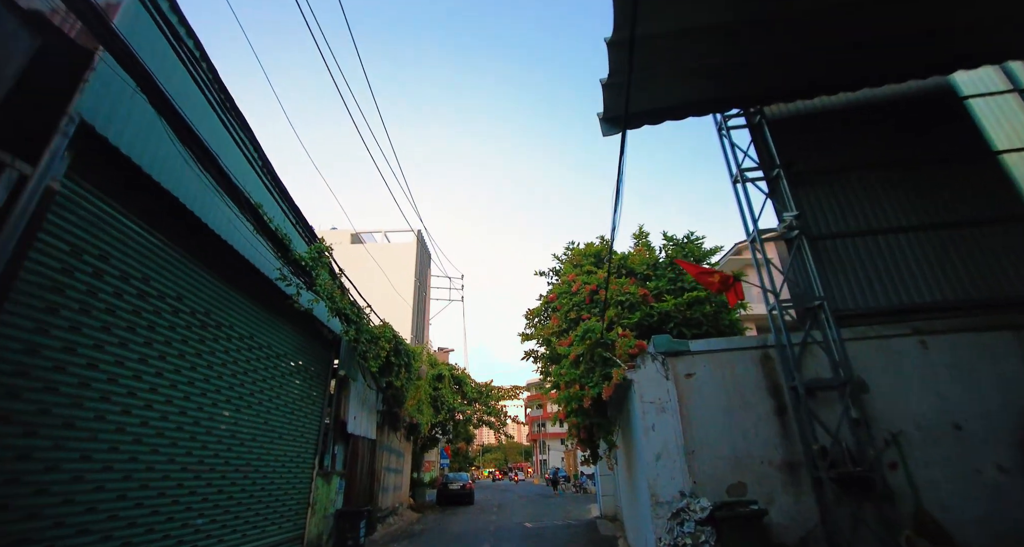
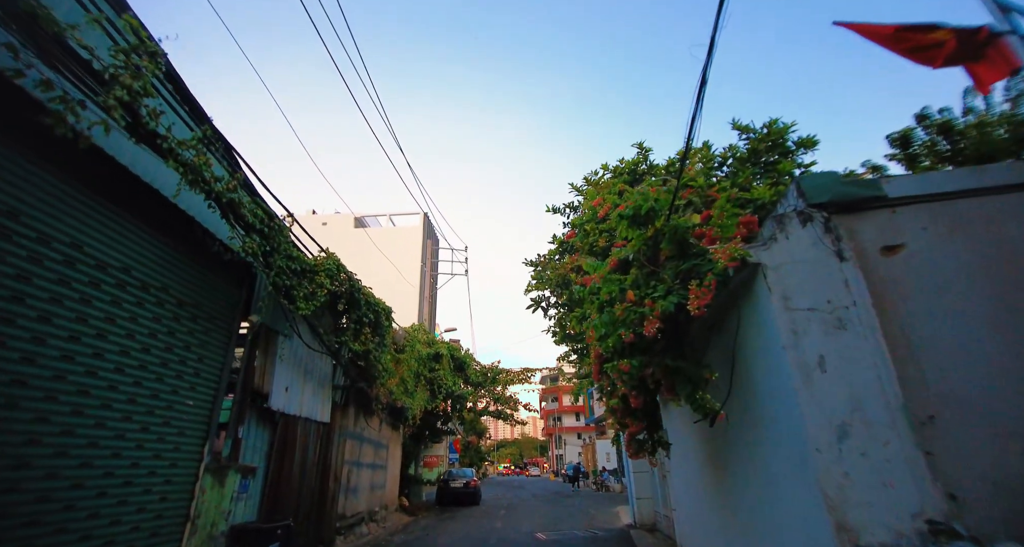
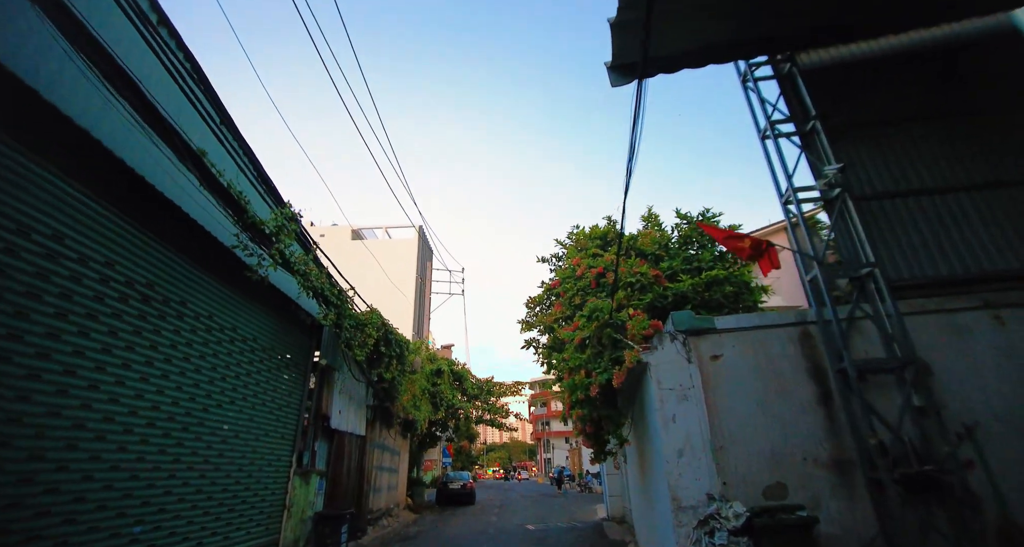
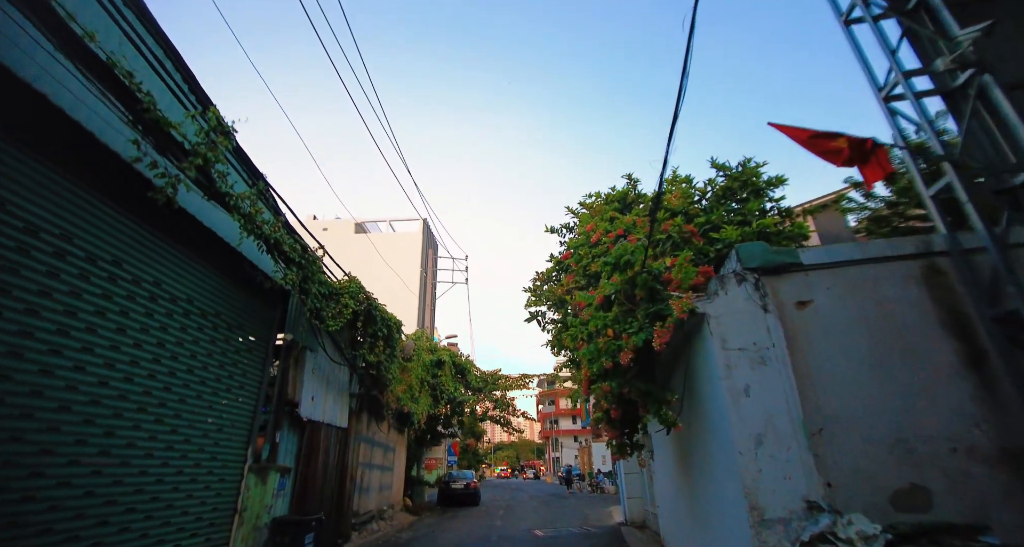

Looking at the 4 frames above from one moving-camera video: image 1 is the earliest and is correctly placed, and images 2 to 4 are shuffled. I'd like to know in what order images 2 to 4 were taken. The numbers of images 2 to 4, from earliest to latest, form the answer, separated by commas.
3, 4, 2
